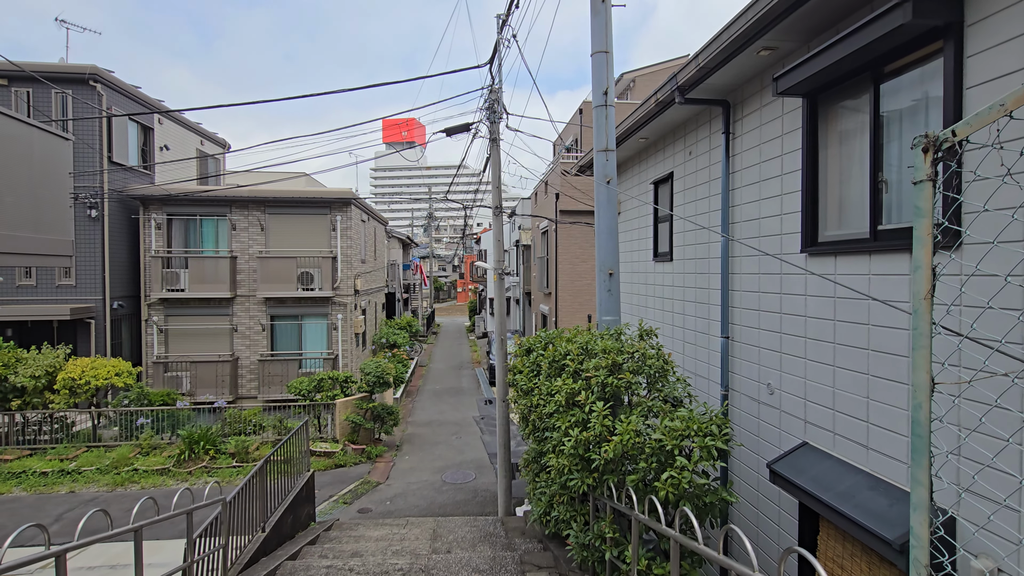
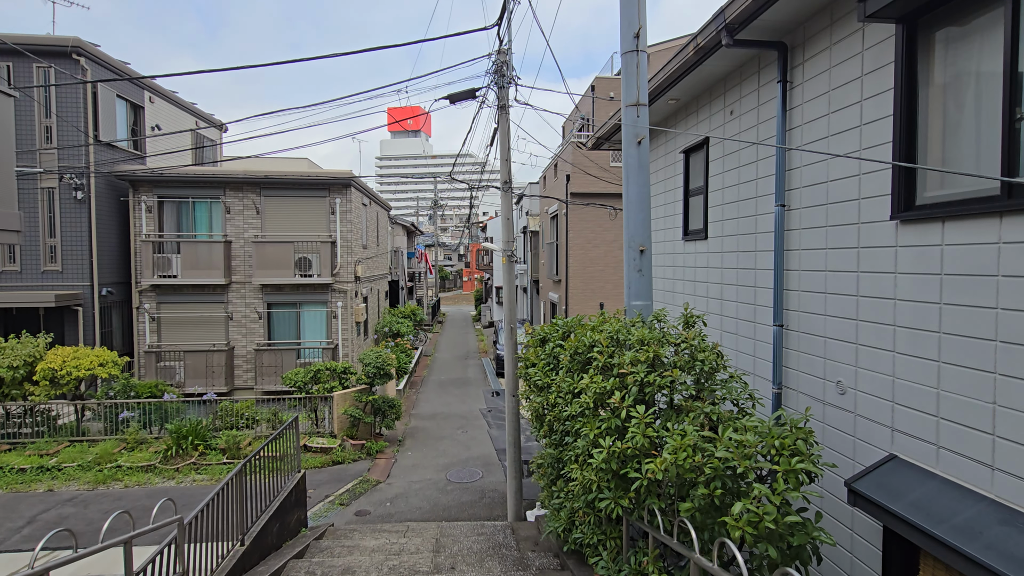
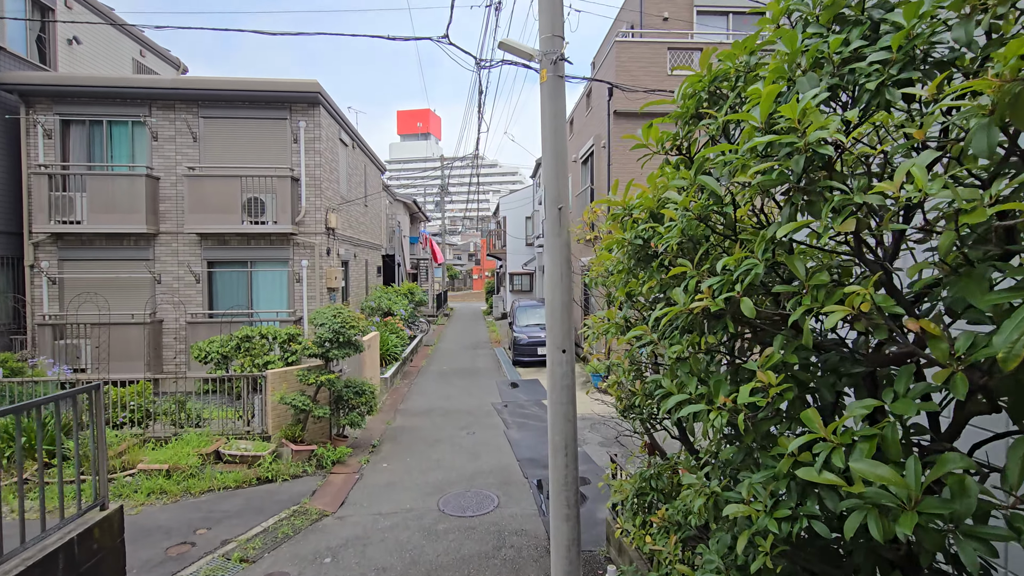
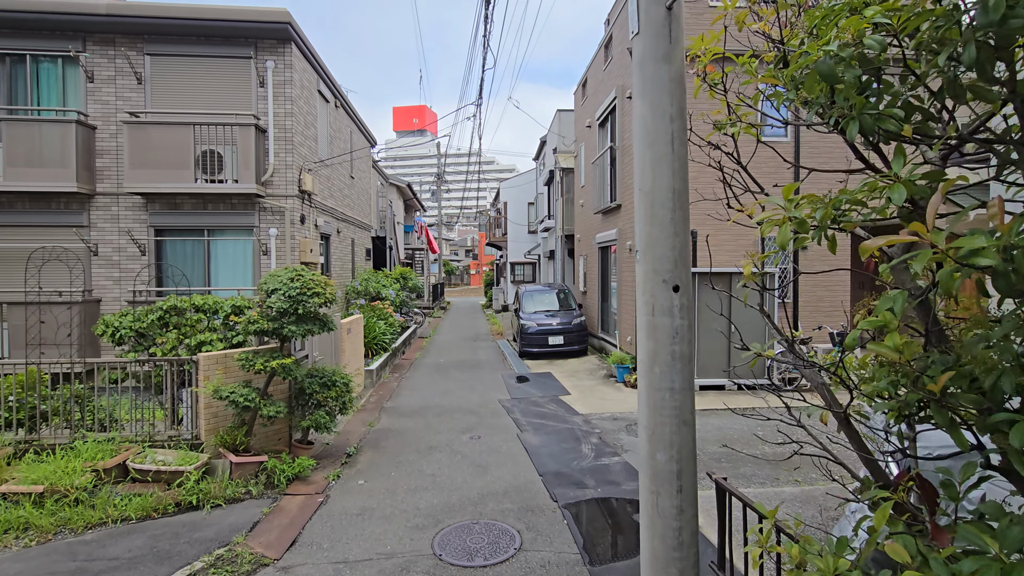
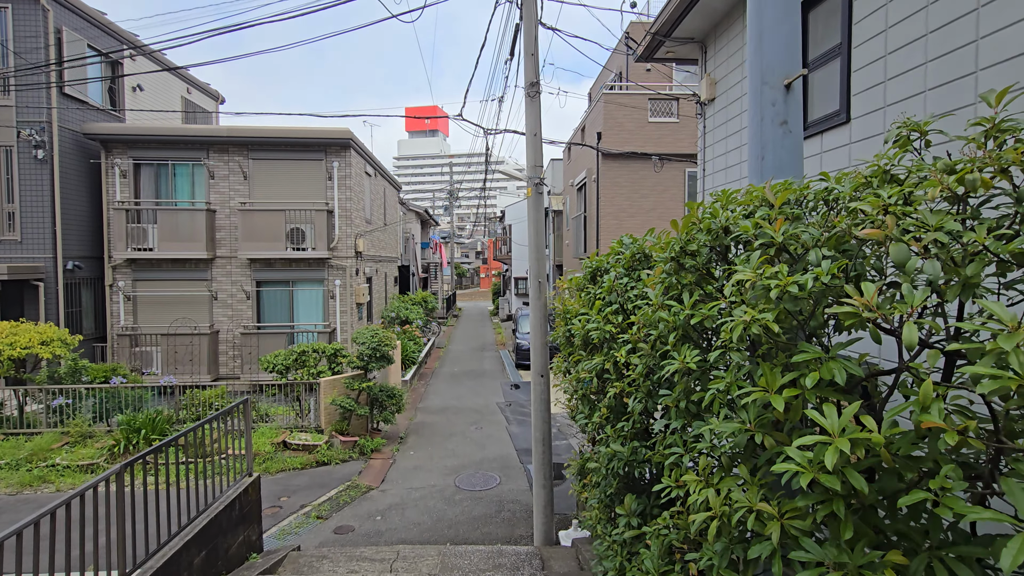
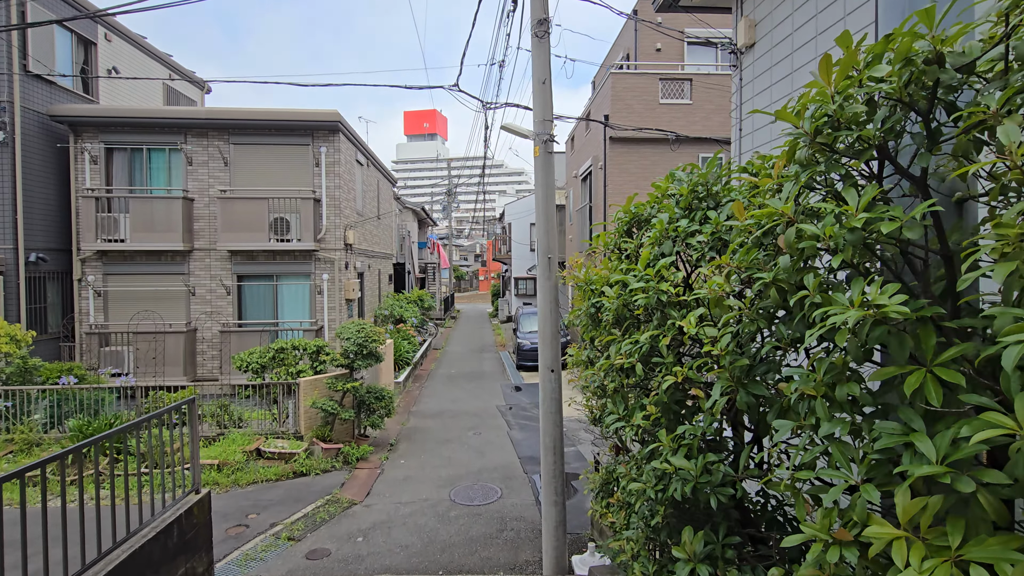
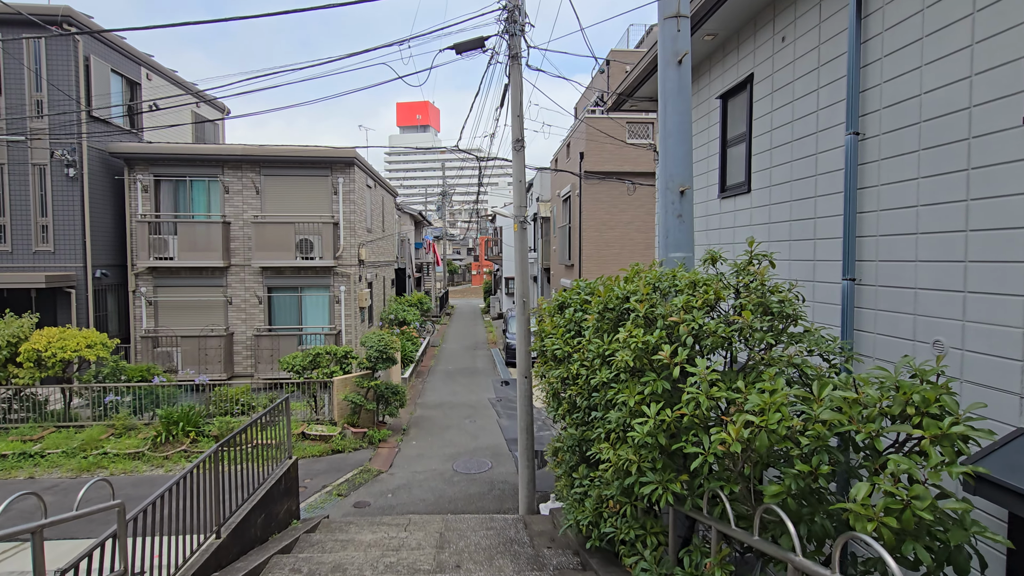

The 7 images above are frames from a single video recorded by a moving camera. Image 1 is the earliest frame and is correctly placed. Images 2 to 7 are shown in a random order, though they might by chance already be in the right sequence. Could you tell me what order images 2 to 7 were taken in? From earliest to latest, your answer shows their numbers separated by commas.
2, 7, 5, 6, 3, 4
